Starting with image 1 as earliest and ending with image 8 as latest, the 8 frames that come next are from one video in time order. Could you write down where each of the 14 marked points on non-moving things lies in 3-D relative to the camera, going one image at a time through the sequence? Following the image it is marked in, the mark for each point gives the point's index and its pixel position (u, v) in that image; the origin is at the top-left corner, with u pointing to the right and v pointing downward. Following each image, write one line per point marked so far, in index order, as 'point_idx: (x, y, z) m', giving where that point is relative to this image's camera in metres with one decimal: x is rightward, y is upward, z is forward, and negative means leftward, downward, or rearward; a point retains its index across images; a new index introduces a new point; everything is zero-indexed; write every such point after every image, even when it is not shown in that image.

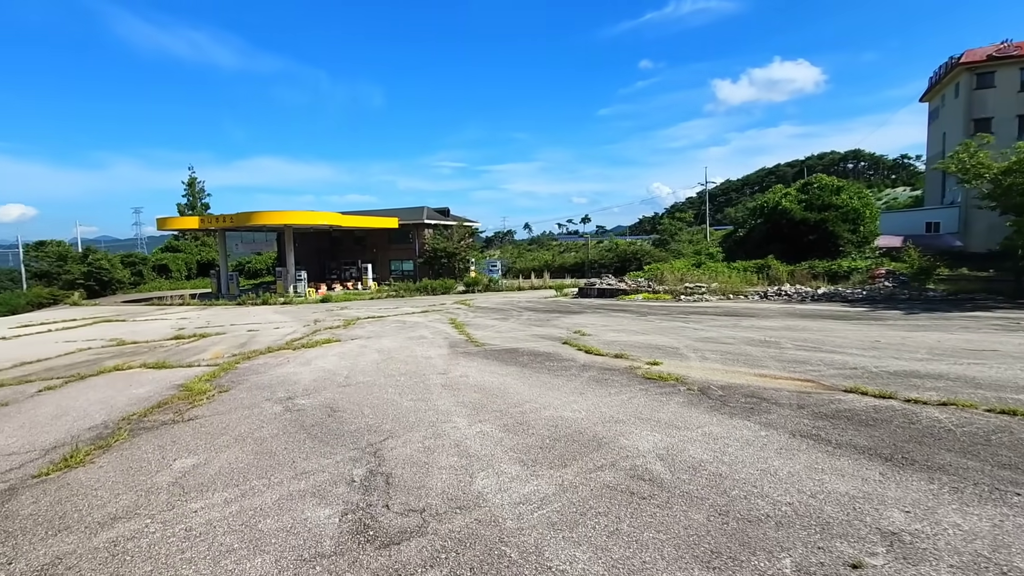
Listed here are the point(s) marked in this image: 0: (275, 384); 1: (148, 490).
0: (-3.3, -1.3, +7.3) m
1: (-2.6, -1.5, +3.8) m
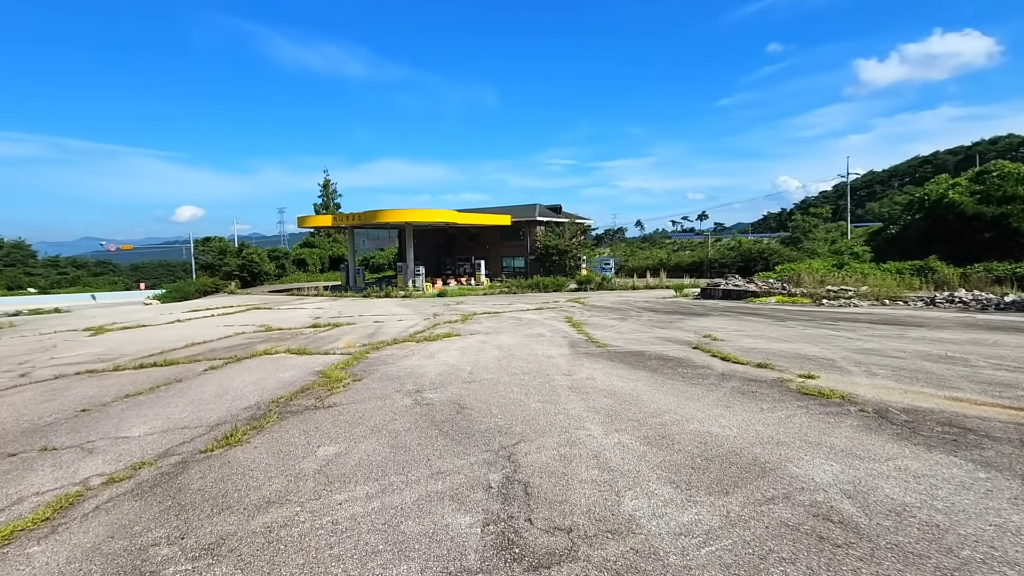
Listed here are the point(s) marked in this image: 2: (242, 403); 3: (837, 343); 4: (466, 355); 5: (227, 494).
0: (-1.5, -1.3, +7.5) m
1: (-1.6, -1.4, +4.0) m
2: (-3.2, -1.4, +6.3) m
3: (+5.3, -0.9, +8.7) m
4: (-0.8, -1.2, +9.1) m
5: (-2.0, -1.4, +3.7) m
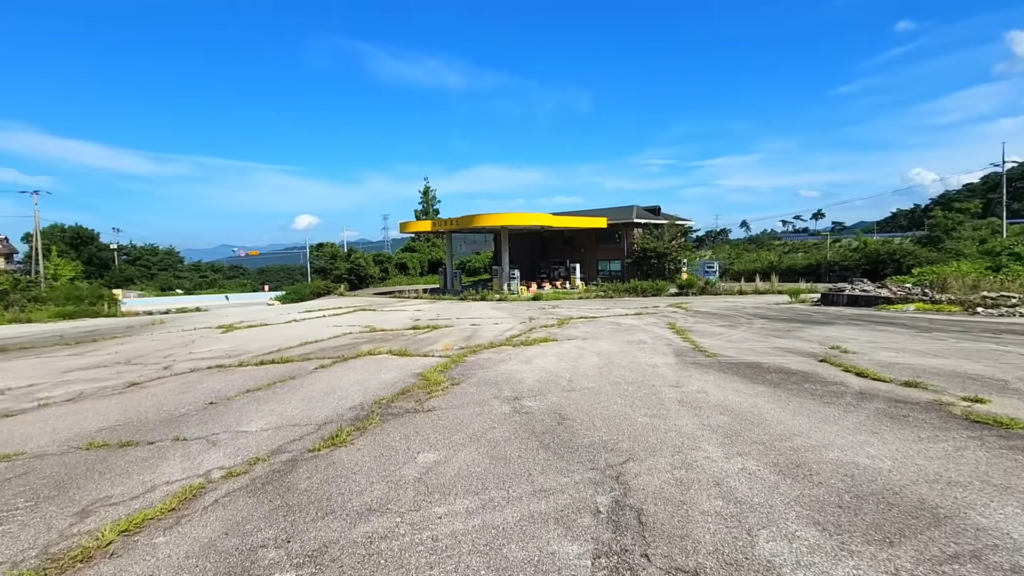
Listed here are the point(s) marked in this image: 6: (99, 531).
0: (-0.1, -1.3, +7.4) m
1: (-0.8, -1.4, +3.9) m
2: (-2.0, -1.4, +6.5) m
3: (+6.8, -1.0, +7.3) m
4: (+0.9, -1.2, +8.8) m
5: (-1.3, -1.5, +3.7) m
6: (-2.6, -1.5, +3.3) m
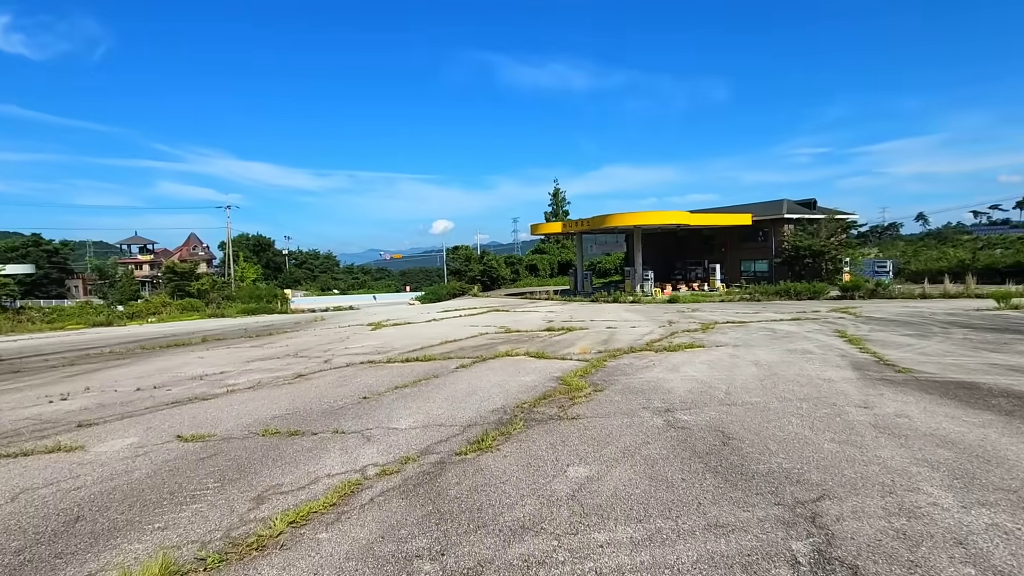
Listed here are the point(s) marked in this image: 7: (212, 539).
0: (+1.8, -1.3, +6.8) m
1: (+0.3, -1.4, +3.6) m
2: (-0.3, -1.4, +6.4) m
3: (+8.5, -1.0, +5.1) m
4: (+3.1, -1.2, +7.9) m
5: (-0.2, -1.5, +3.5) m
6: (-1.6, -1.5, +3.5) m
7: (-1.8, -1.5, +3.2) m
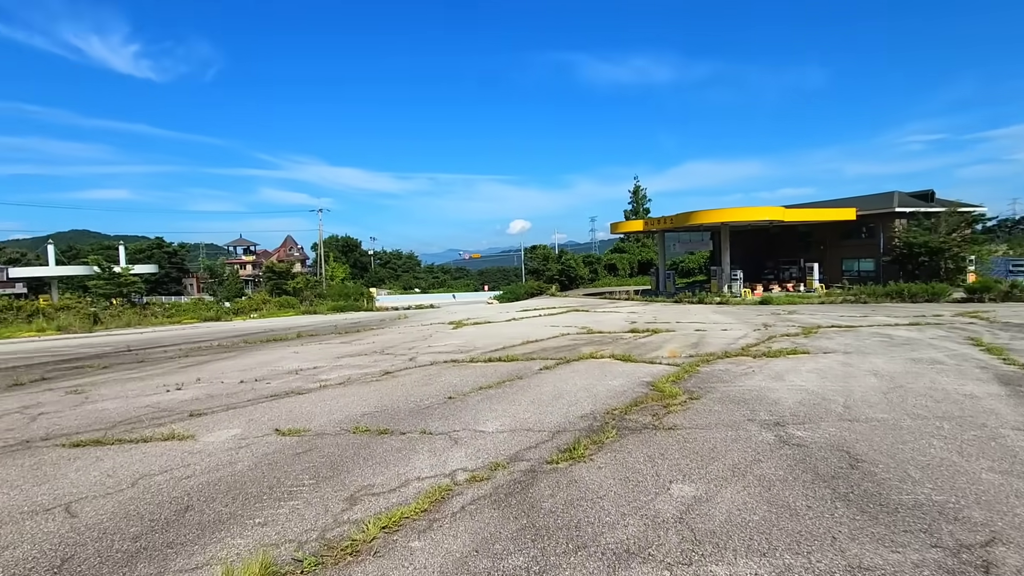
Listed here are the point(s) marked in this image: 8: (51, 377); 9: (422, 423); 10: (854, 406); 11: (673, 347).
0: (+2.8, -1.3, +6.3) m
1: (+0.9, -1.4, +3.3) m
2: (+0.8, -1.4, +6.1) m
3: (+9.3, -1.1, +3.6) m
4: (+4.3, -1.3, +7.2) m
5: (+0.4, -1.5, +3.3) m
6: (-1.0, -1.5, +3.4) m
7: (-1.2, -1.5, +3.2) m
8: (-8.9, -1.7, +10.1) m
9: (-1.0, -1.5, +5.7) m
10: (+3.8, -1.3, +5.8) m
11: (+3.4, -1.3, +11.2) m
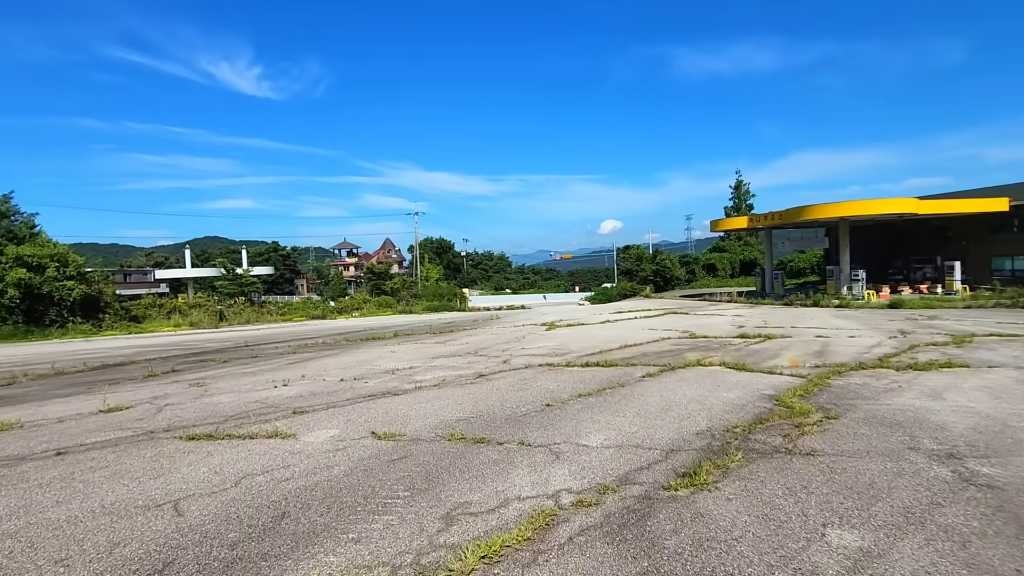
0: (+3.9, -1.3, +5.2) m
1: (+1.5, -1.4, +2.6) m
2: (+1.9, -1.4, +5.4) m
3: (+9.8, -1.1, +1.5) m
4: (+5.5, -1.3, +5.9) m
5: (+1.0, -1.5, +2.7) m
6: (-0.3, -1.5, +3.1) m
7: (-0.6, -1.5, +2.9) m
8: (-7.0, -1.7, +11.0) m
9: (+0.1, -1.5, +5.4) m
10: (+4.8, -1.3, +4.6) m
11: (+5.3, -1.3, +10.0) m
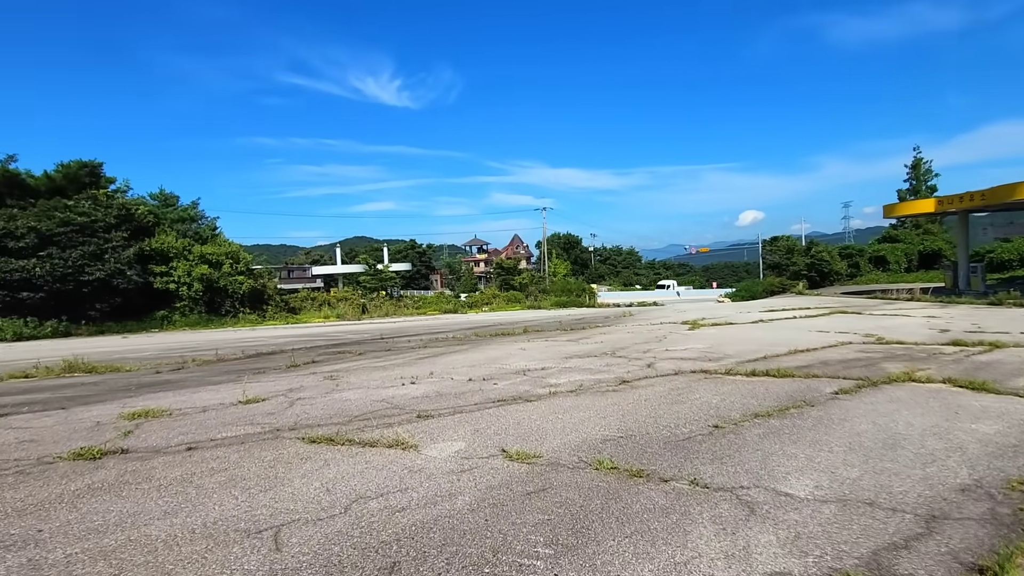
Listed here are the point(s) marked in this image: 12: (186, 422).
0: (+5.1, -1.3, +3.1) m
1: (+2.1, -1.4, +1.1) m
2: (+3.1, -1.3, +3.8) m
3: (+9.9, -1.1, -1.9) m
4: (+6.8, -1.2, +3.3) m
5: (+1.7, -1.4, +1.3) m
6: (+0.5, -1.4, +2.0) m
7: (+0.1, -1.5, +1.9) m
8: (-4.1, -1.5, +11.3) m
9: (+1.4, -1.4, +4.1) m
10: (+5.8, -1.3, +2.3) m
11: (+7.6, -1.2, +7.4) m
12: (-3.8, -1.6, +6.2) m
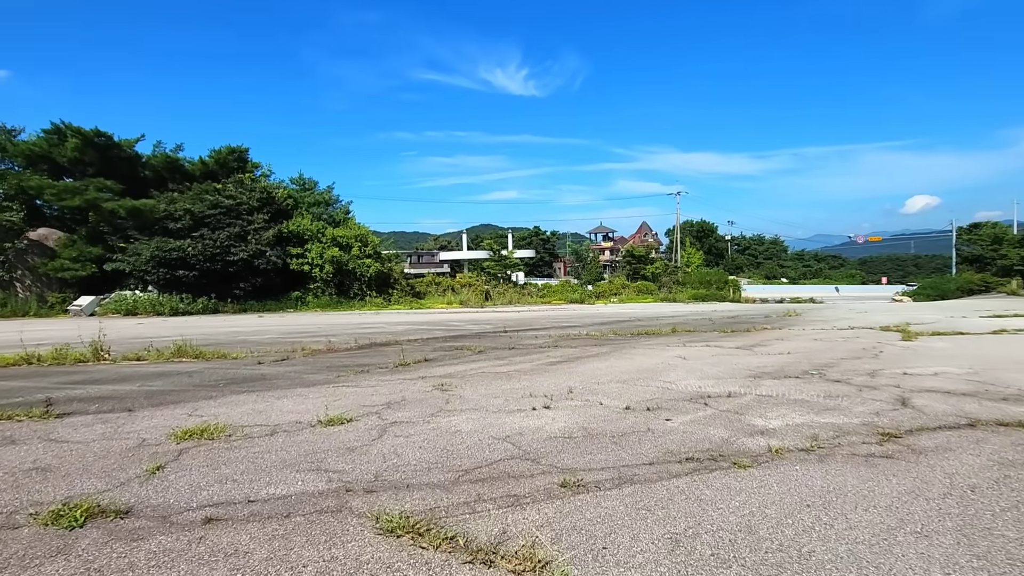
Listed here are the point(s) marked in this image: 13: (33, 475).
0: (+5.7, -1.4, -0.6) m
1: (+2.4, -1.5, -1.8) m
2: (+3.9, -1.4, +0.6) m
3: (+9.3, -1.5, -6.6) m
4: (+7.4, -1.4, -0.7) m
5: (+2.0, -1.5, -1.5) m
6: (+0.9, -1.5, -0.6) m
7: (+0.6, -1.5, -0.6) m
8: (-1.4, -1.3, +9.5) m
9: (+2.3, -1.4, +1.3) m
10: (+6.2, -1.4, -1.5) m
11: (+9.1, -1.3, +3.1) m
12: (-2.3, -1.4, +4.5) m
13: (-3.6, -1.4, +3.9) m
